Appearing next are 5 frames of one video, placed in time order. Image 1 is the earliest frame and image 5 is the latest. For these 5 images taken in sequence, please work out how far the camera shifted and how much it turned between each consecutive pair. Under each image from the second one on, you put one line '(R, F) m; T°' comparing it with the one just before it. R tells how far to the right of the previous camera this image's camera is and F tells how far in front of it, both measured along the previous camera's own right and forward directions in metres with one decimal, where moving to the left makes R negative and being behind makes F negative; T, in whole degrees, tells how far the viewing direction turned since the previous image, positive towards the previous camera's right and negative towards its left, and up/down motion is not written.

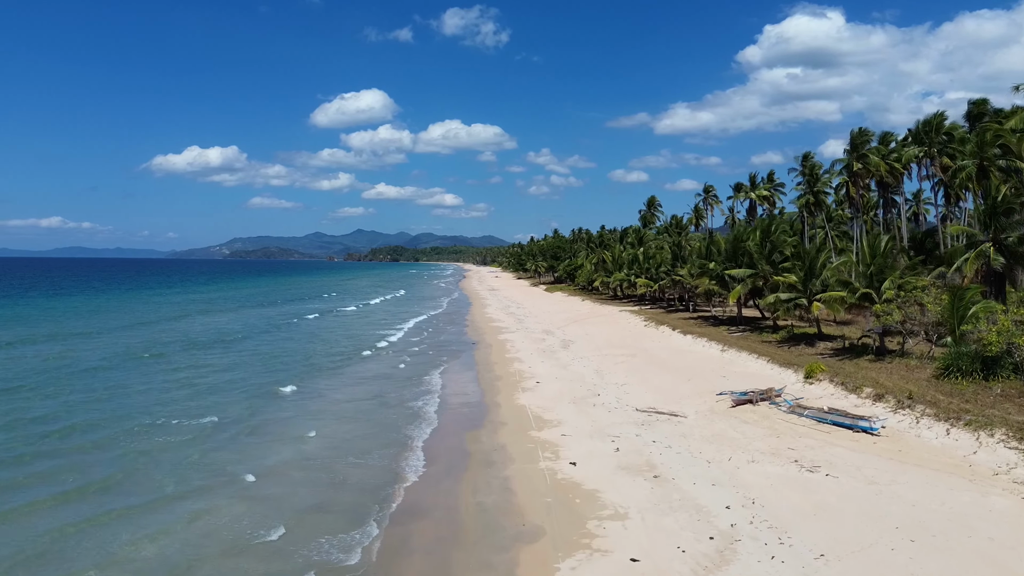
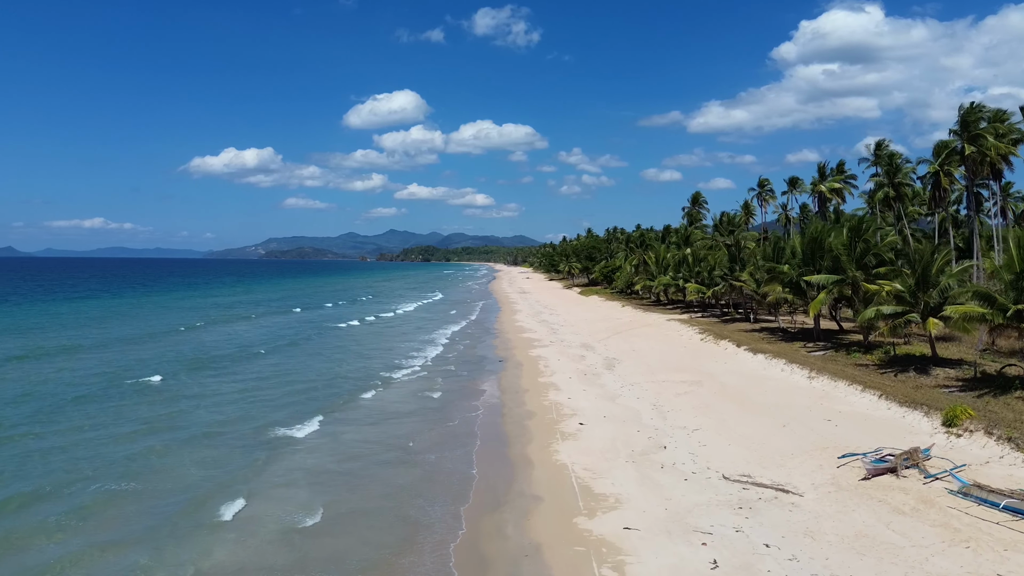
(-0.1, +4.7) m; -2°
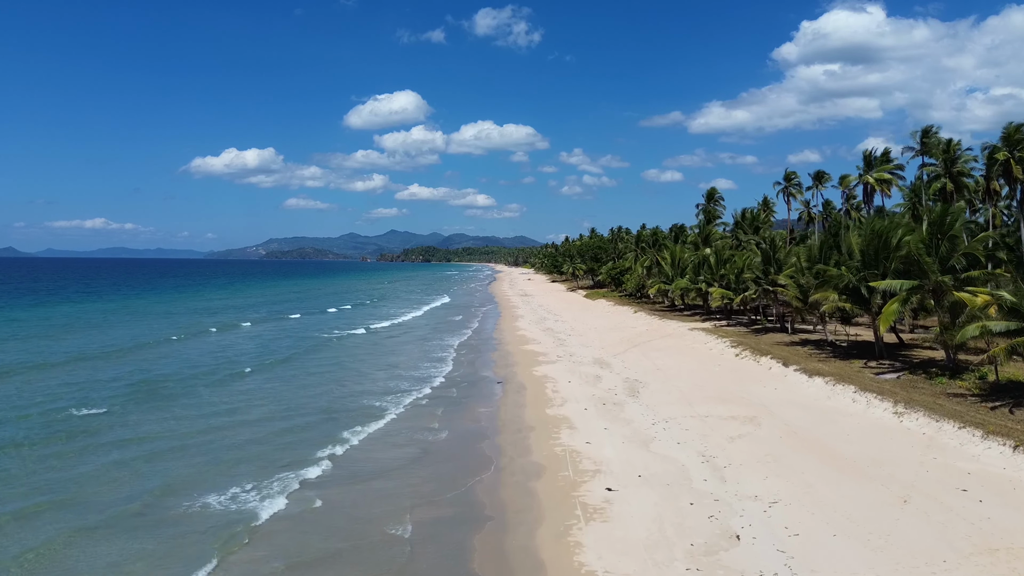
(0.0, +4.6) m; 0°
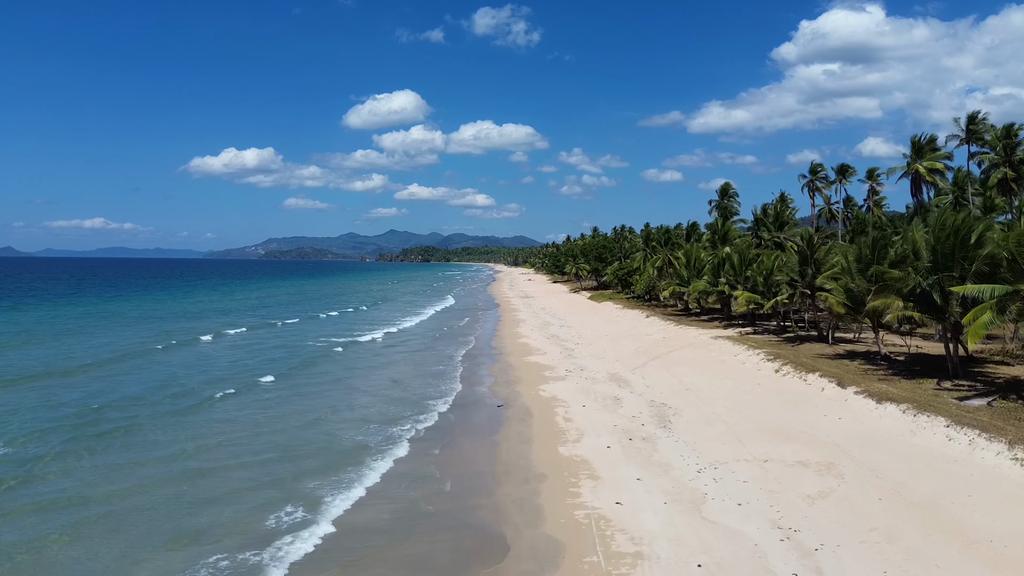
(-0.1, +3.7) m; 0°
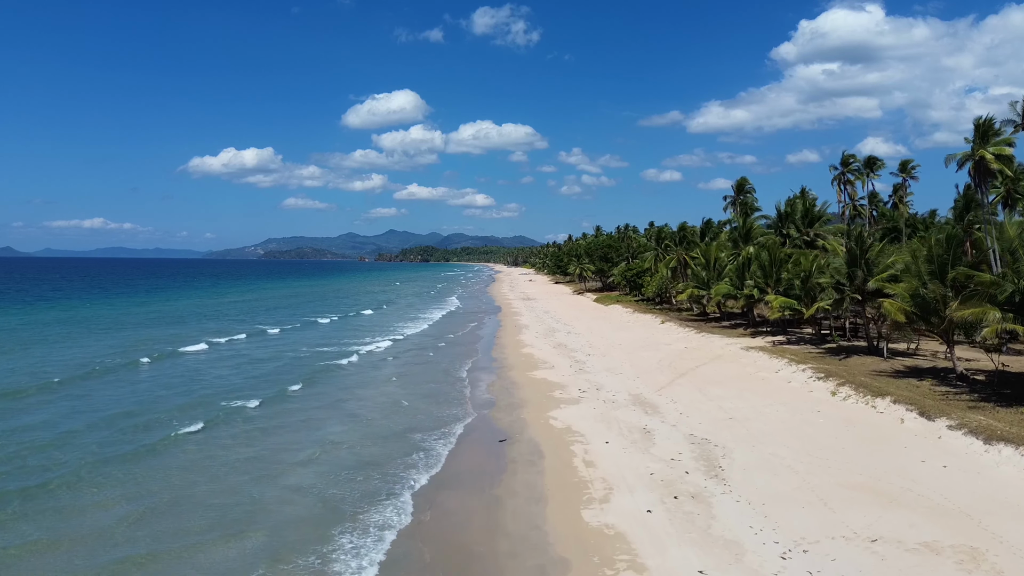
(-0.1, +3.7) m; 0°
